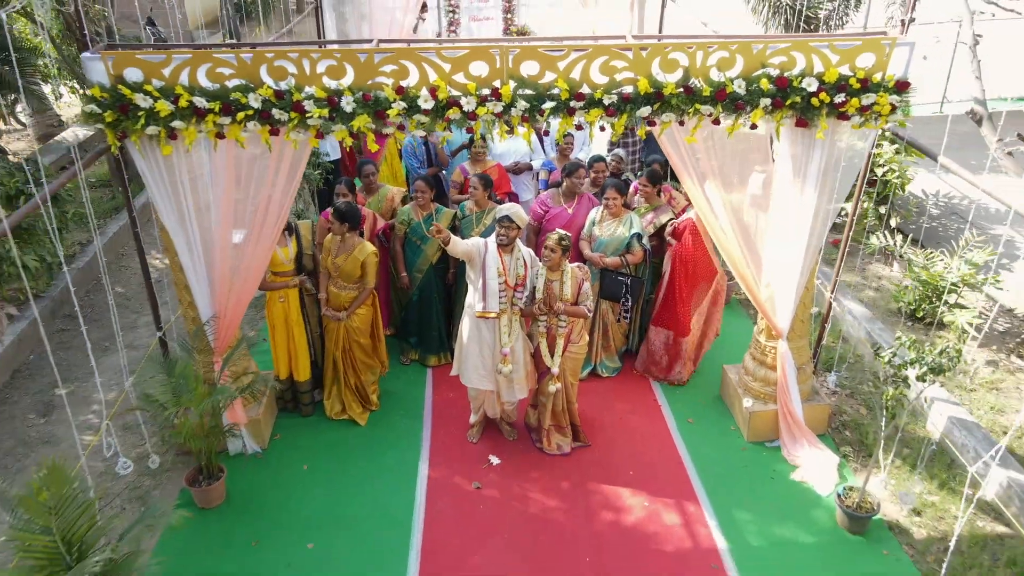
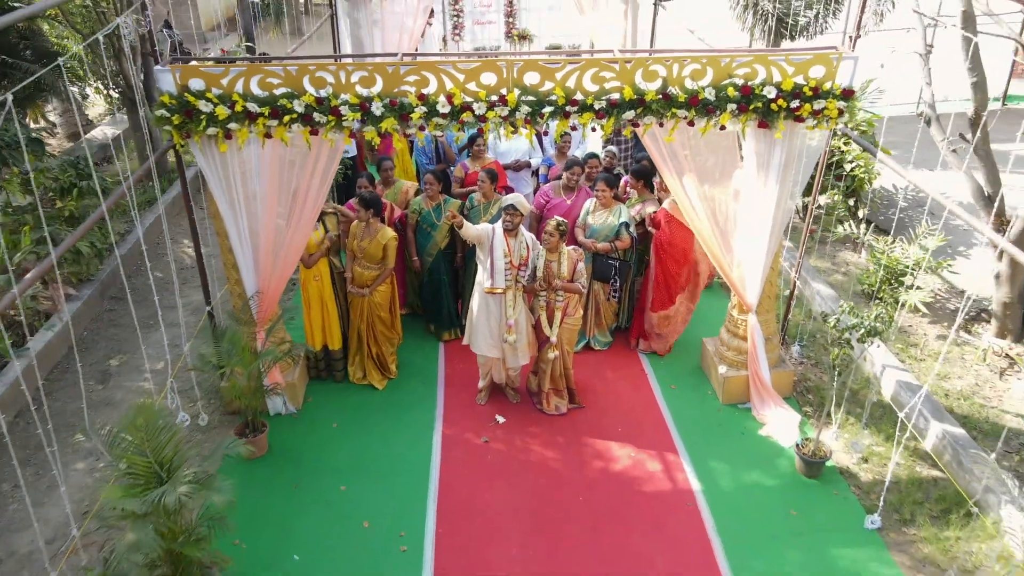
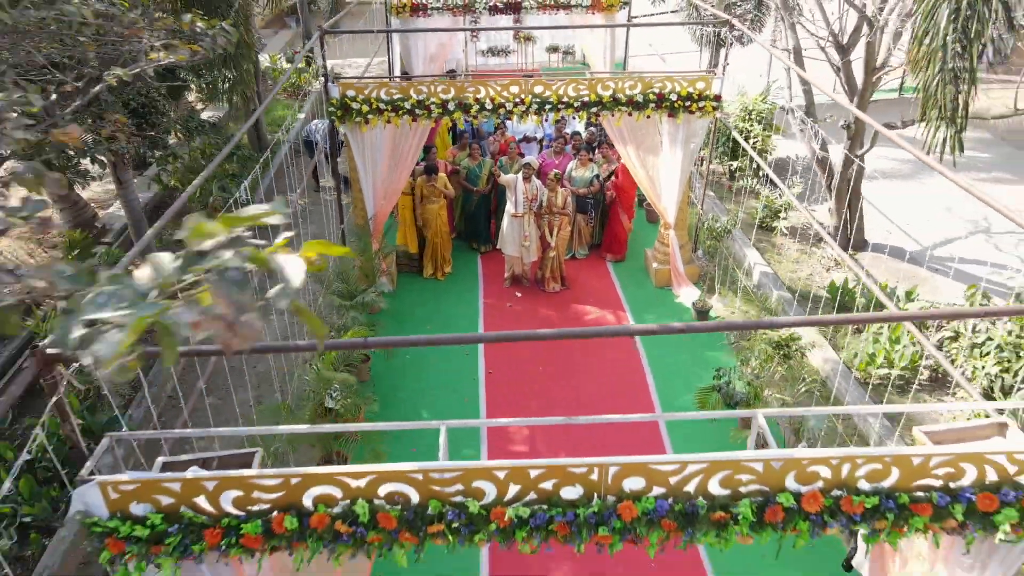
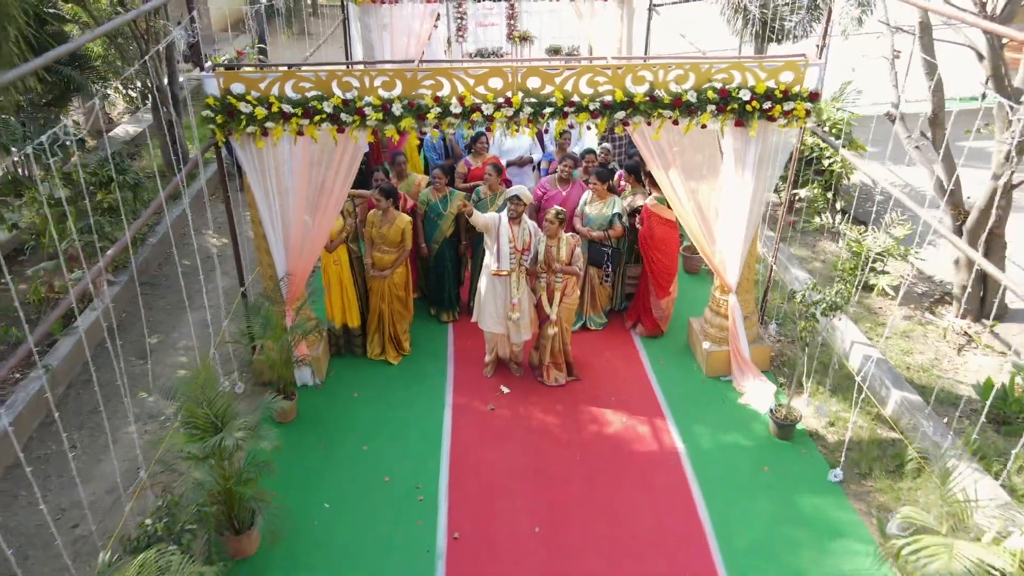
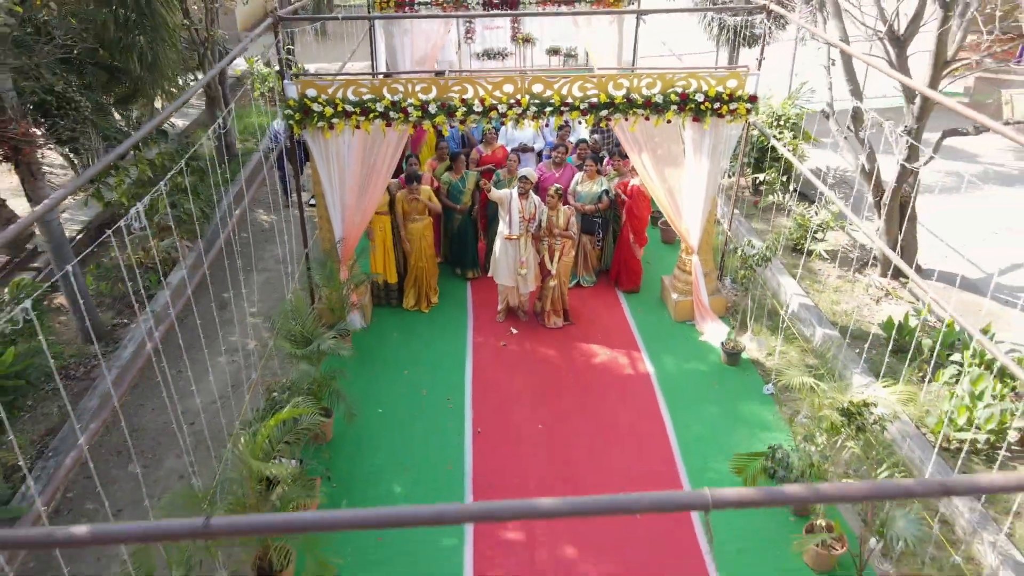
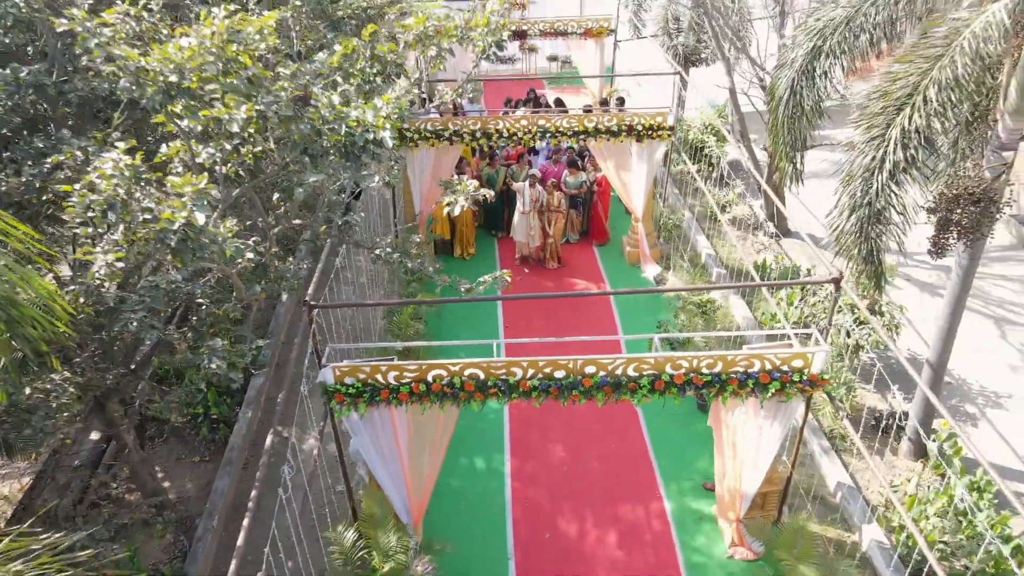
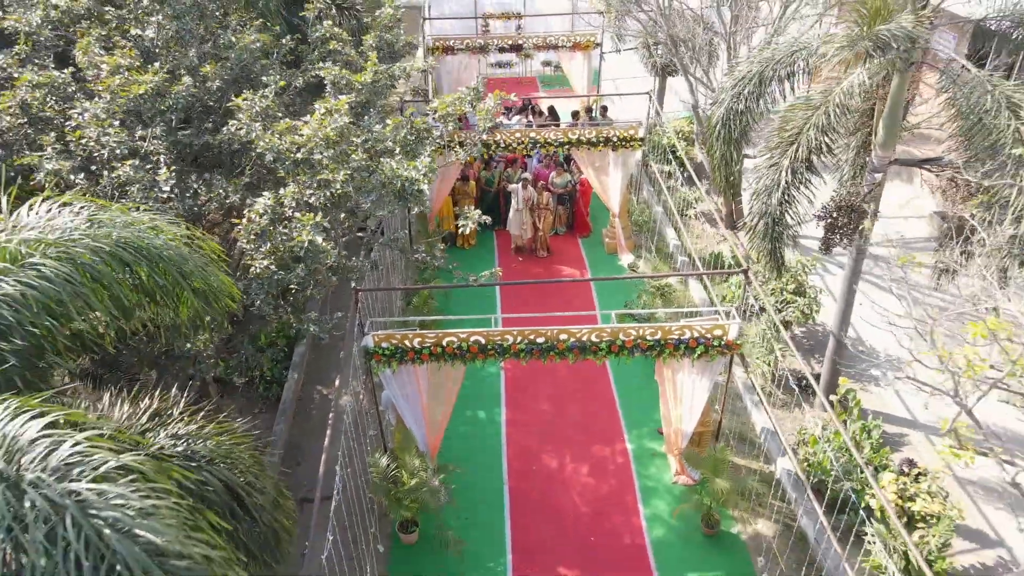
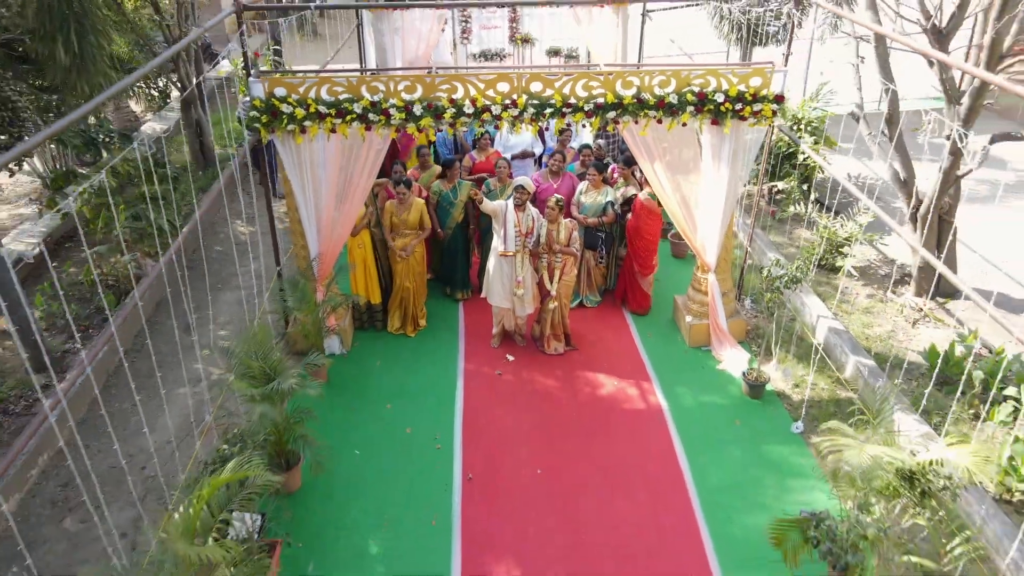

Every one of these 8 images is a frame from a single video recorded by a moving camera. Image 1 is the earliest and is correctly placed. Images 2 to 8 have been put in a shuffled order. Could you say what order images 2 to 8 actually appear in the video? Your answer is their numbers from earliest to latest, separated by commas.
2, 4, 8, 5, 3, 6, 7
